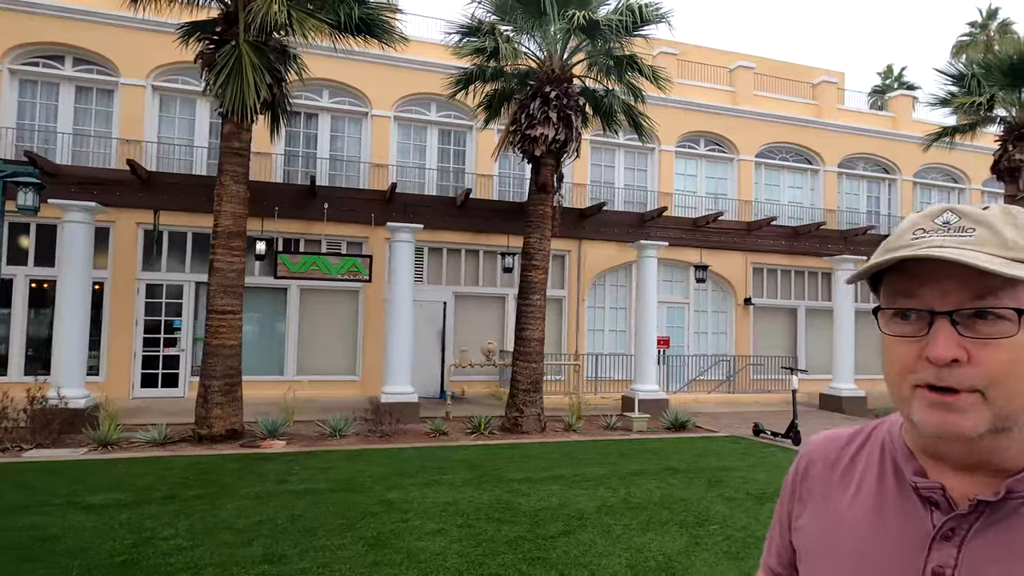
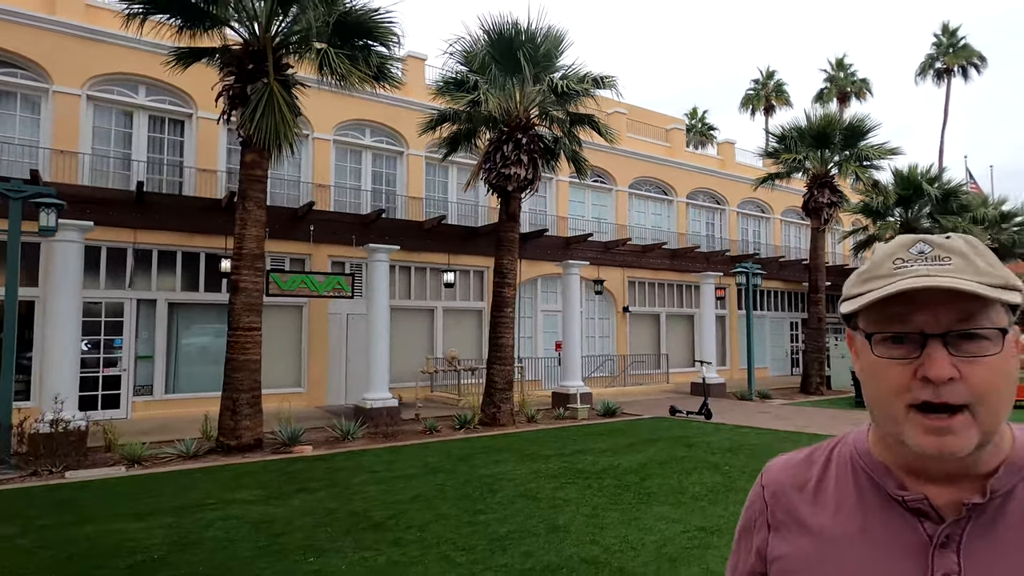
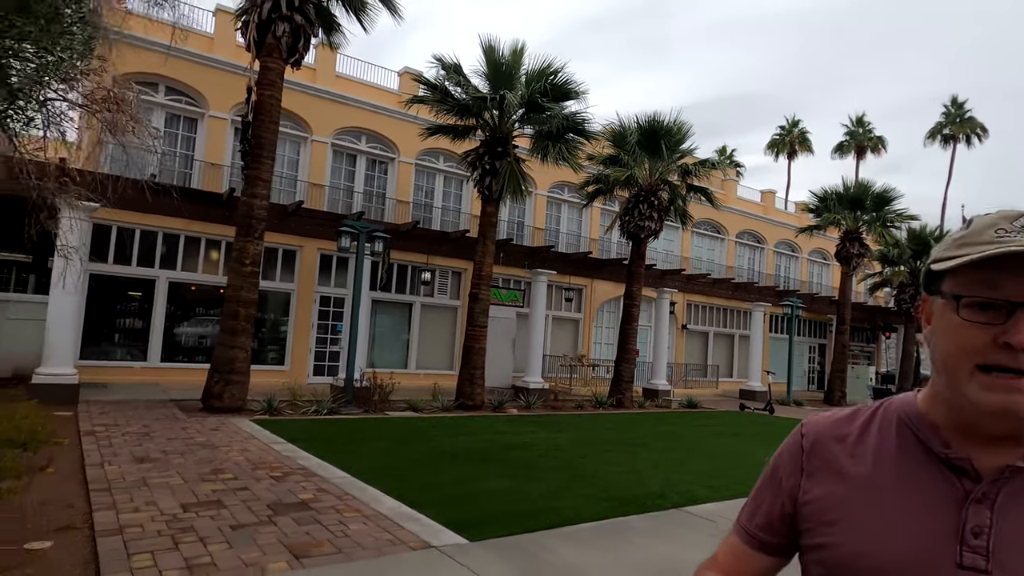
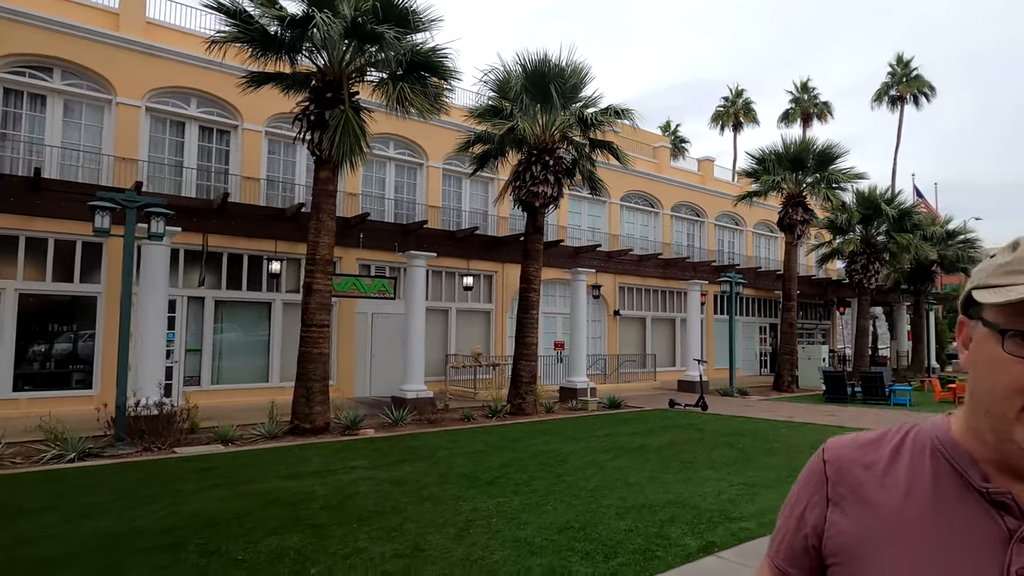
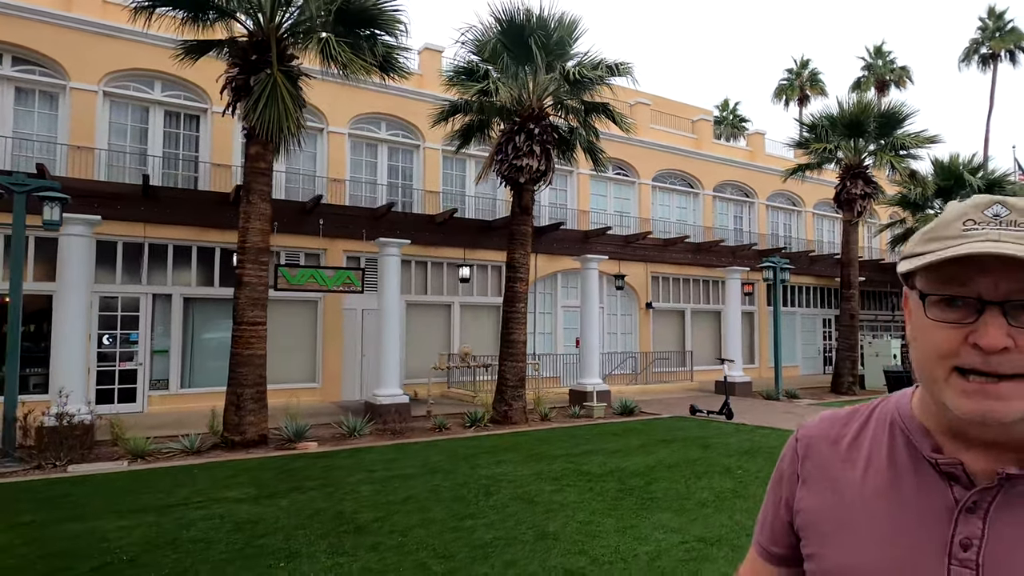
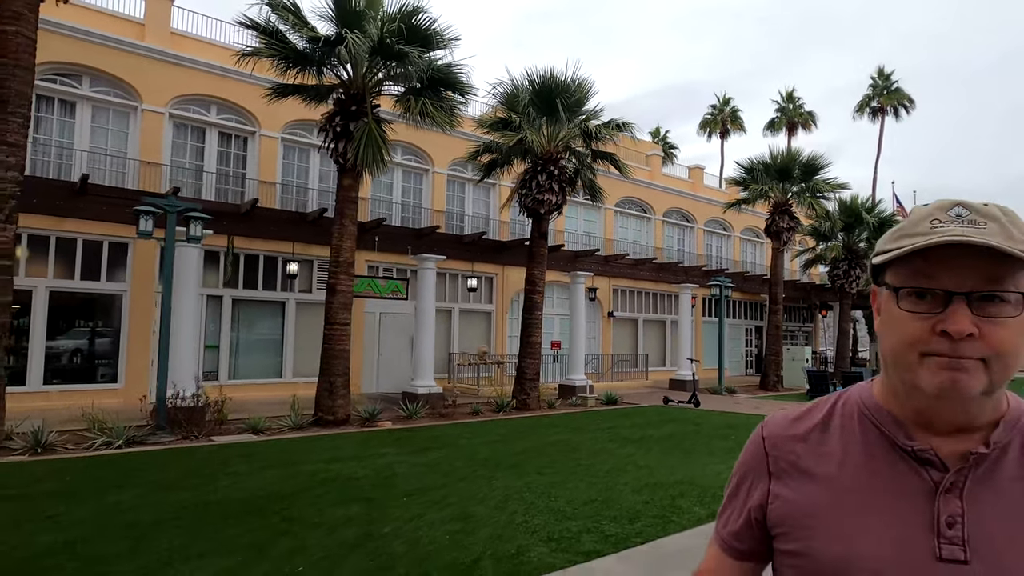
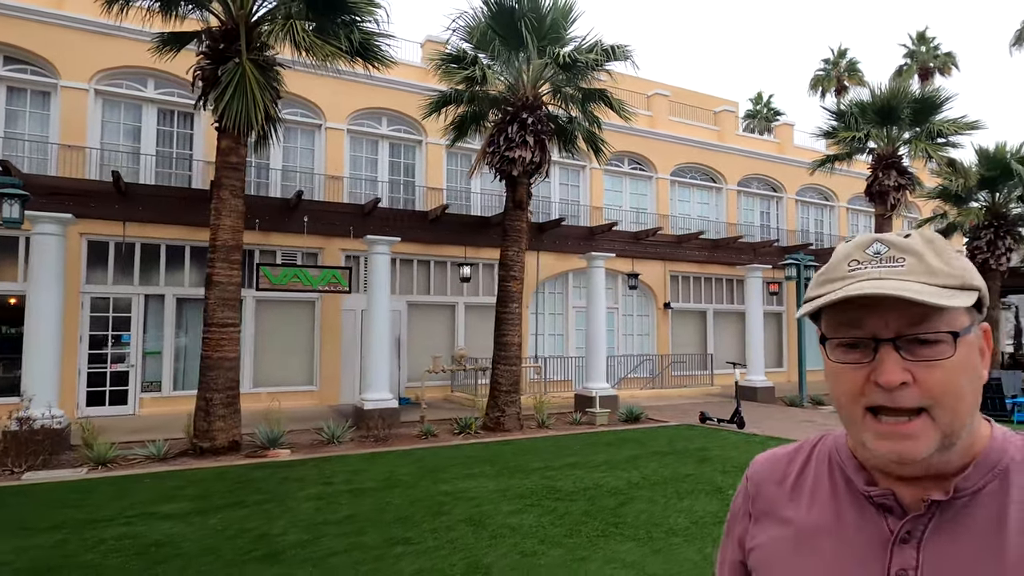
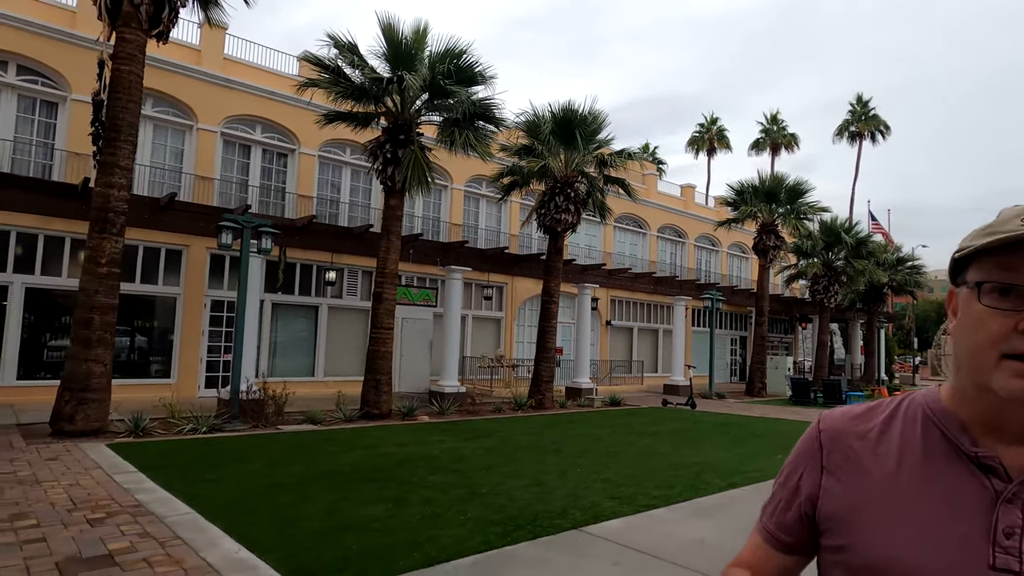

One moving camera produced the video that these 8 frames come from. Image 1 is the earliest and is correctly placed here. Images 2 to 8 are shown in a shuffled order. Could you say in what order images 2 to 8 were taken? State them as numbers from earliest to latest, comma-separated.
7, 5, 2, 4, 6, 8, 3
